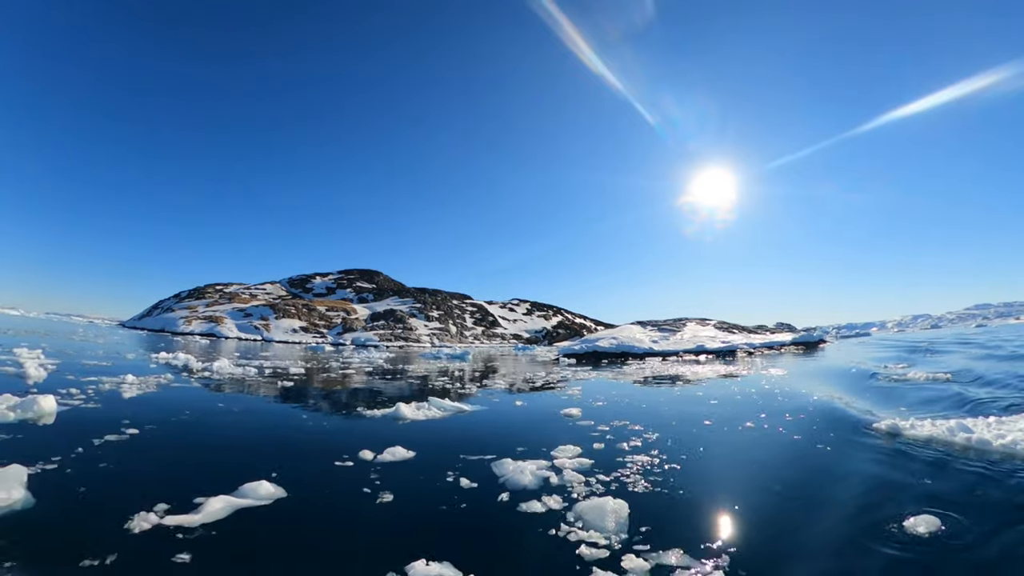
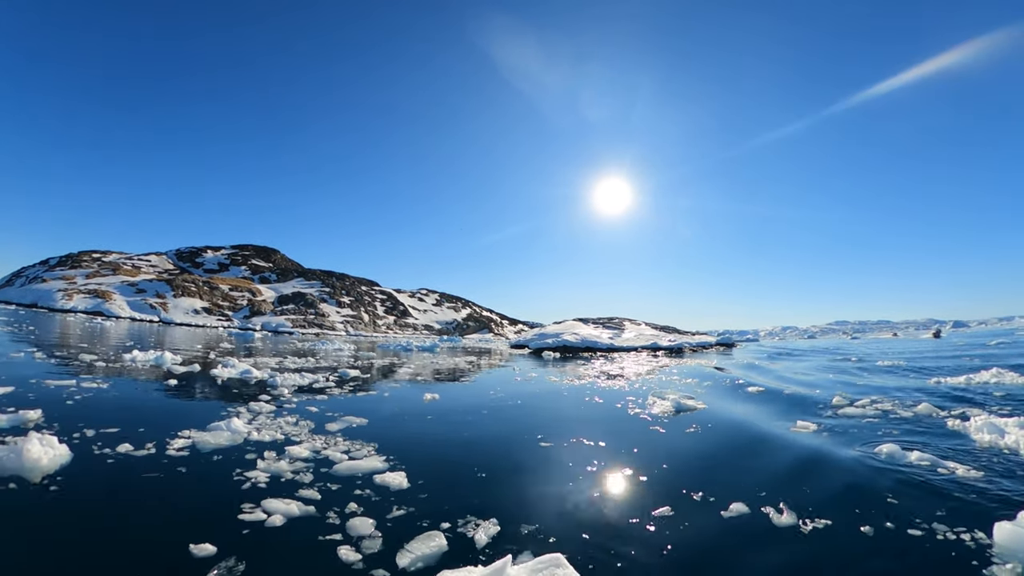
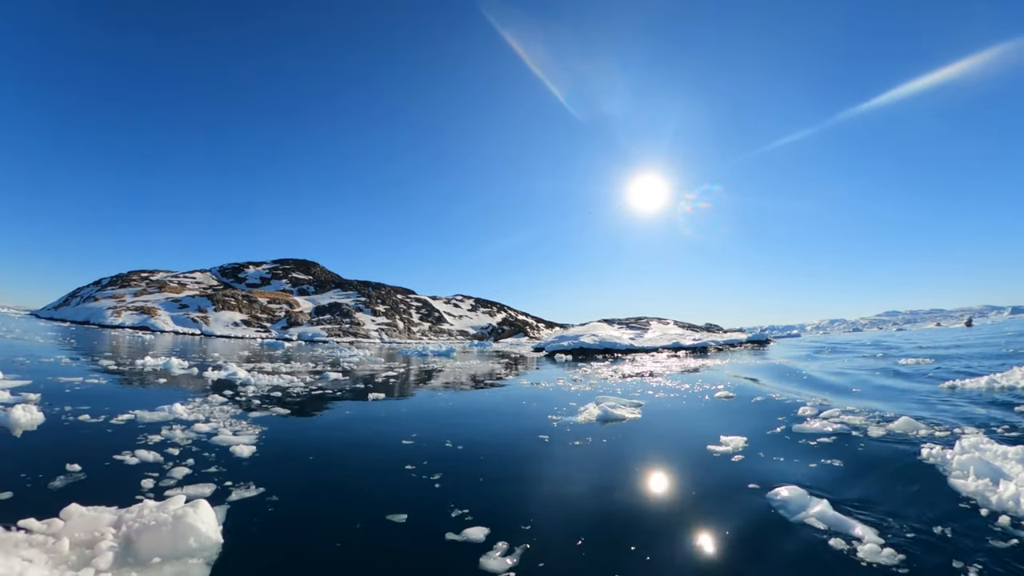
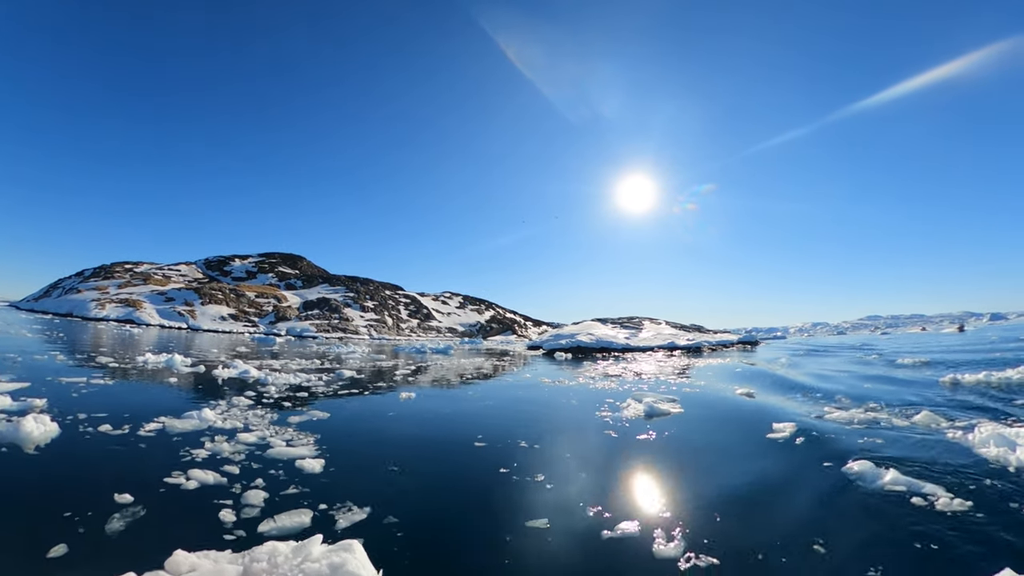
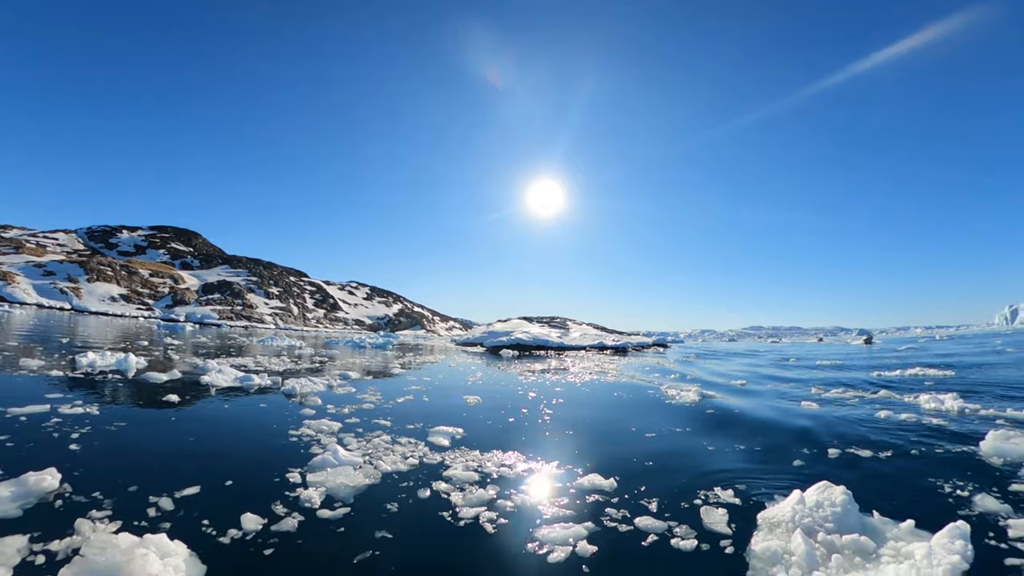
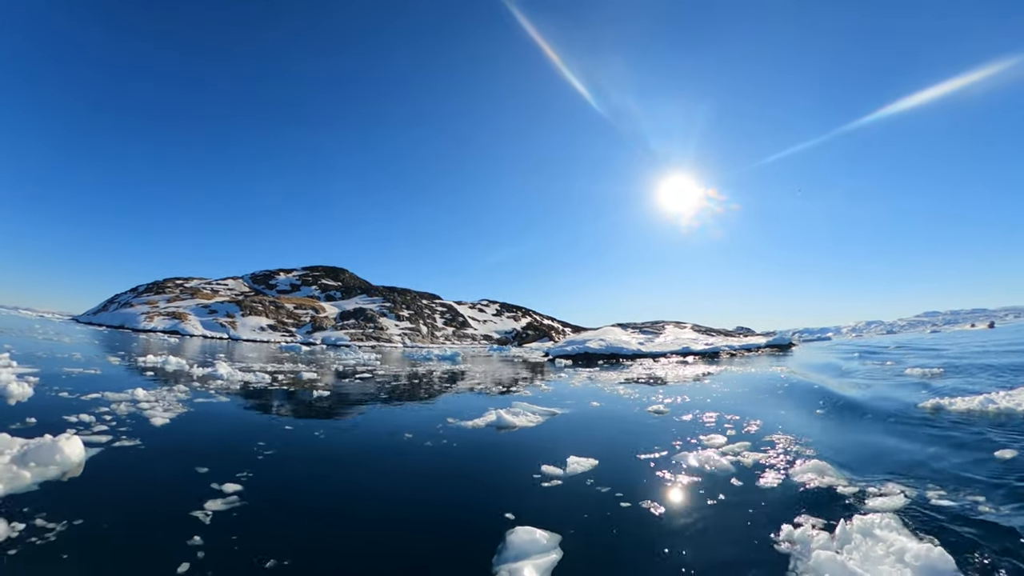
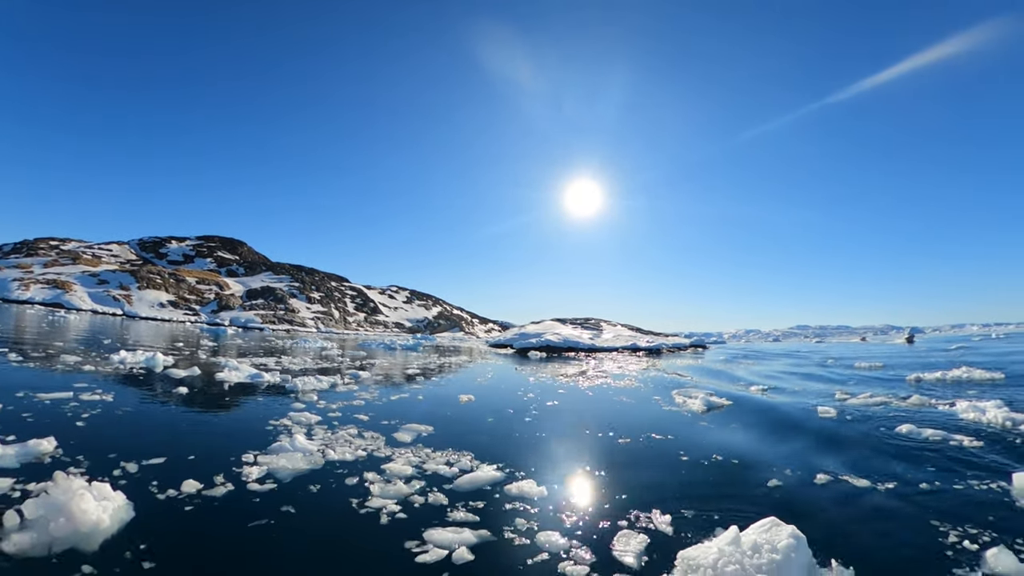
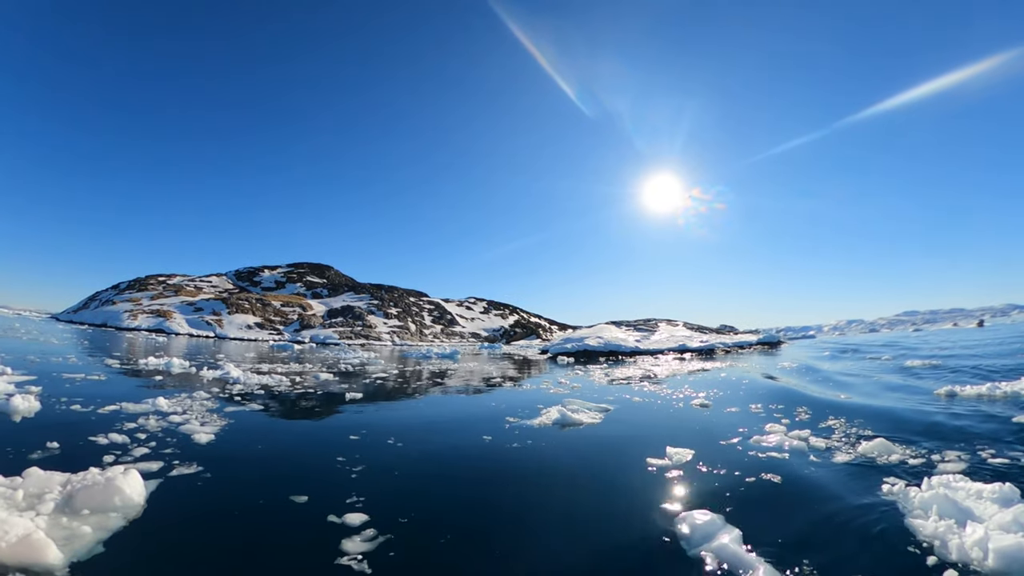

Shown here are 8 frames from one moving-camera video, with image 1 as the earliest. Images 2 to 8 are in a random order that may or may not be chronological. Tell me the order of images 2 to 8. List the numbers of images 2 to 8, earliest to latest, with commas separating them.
6, 8, 3, 4, 2, 7, 5
